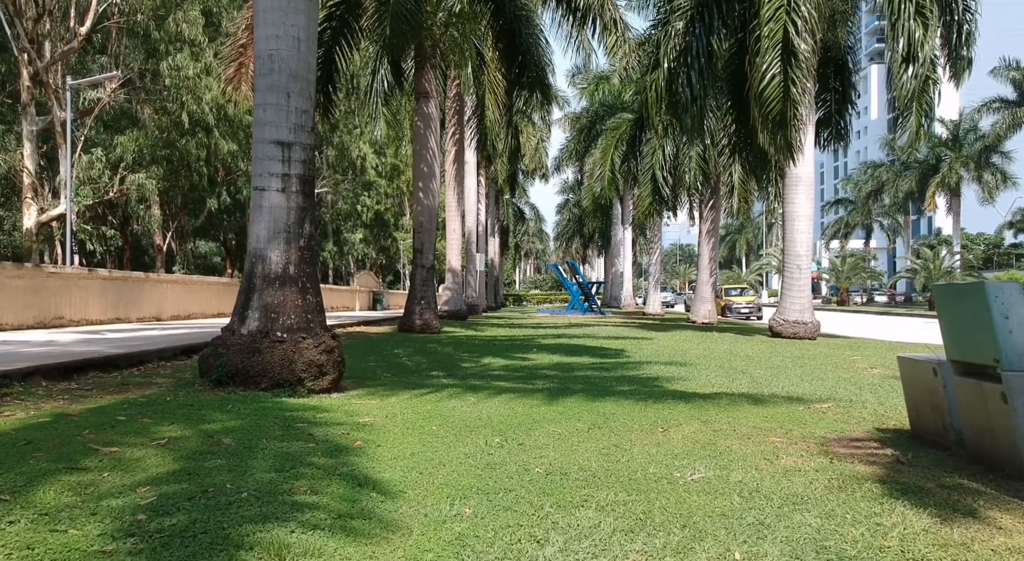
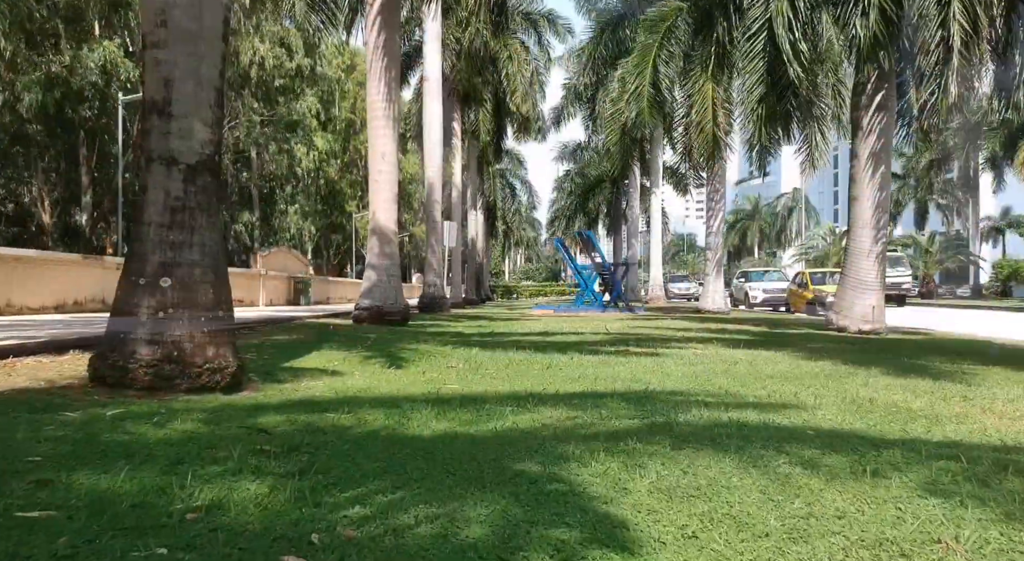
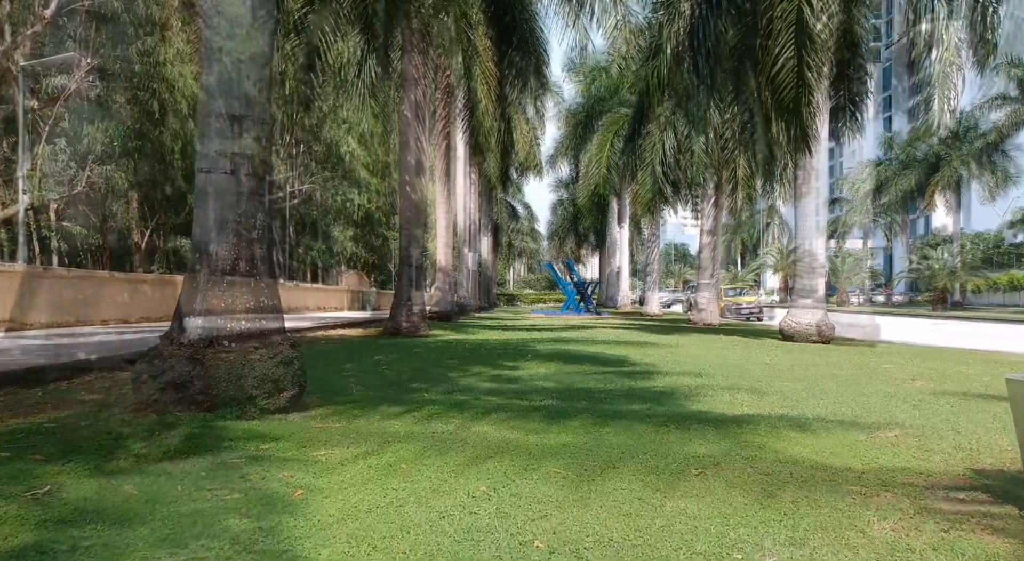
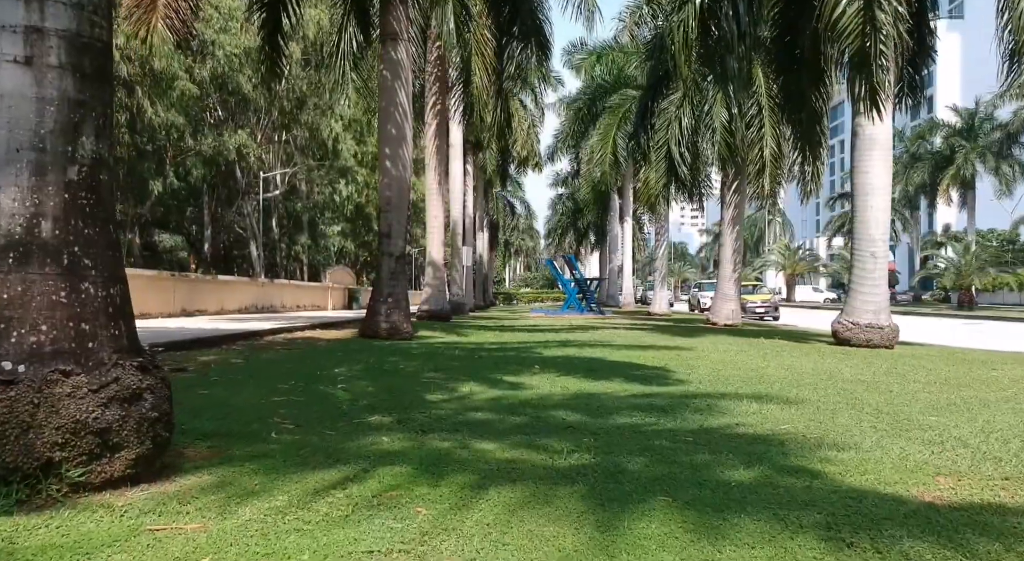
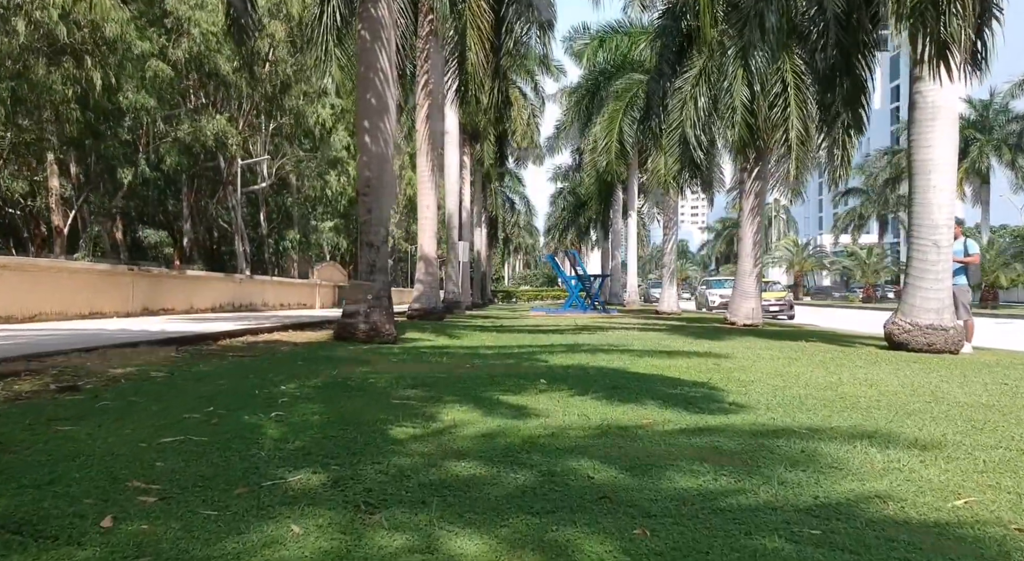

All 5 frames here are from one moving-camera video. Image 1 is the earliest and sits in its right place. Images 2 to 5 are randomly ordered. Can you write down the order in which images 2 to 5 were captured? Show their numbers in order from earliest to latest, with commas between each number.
3, 4, 5, 2
